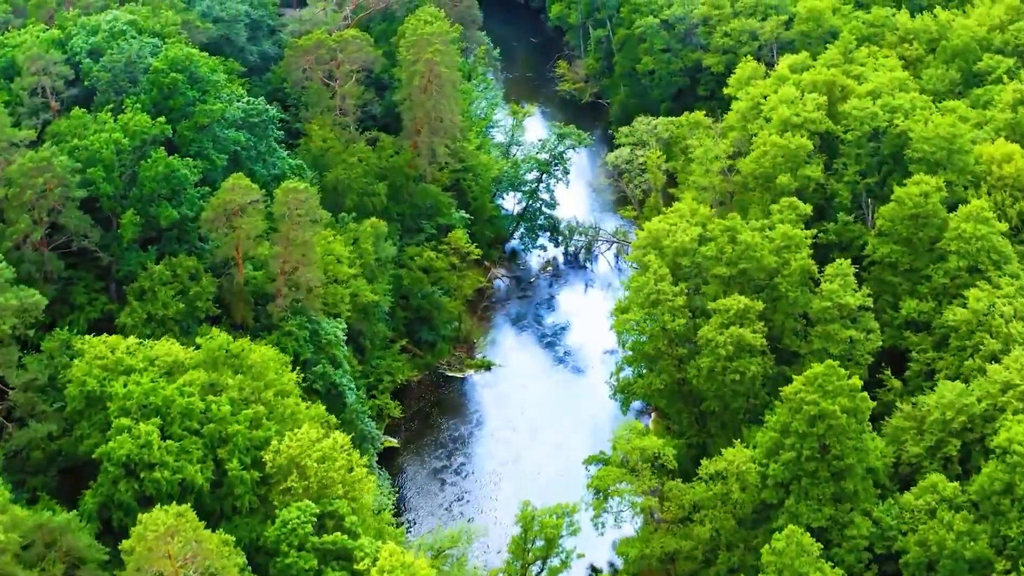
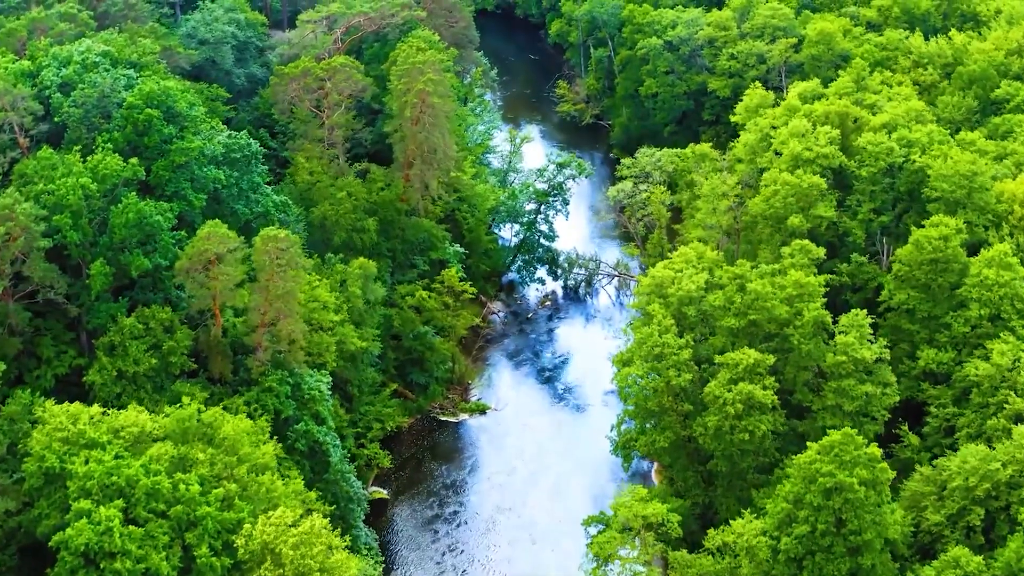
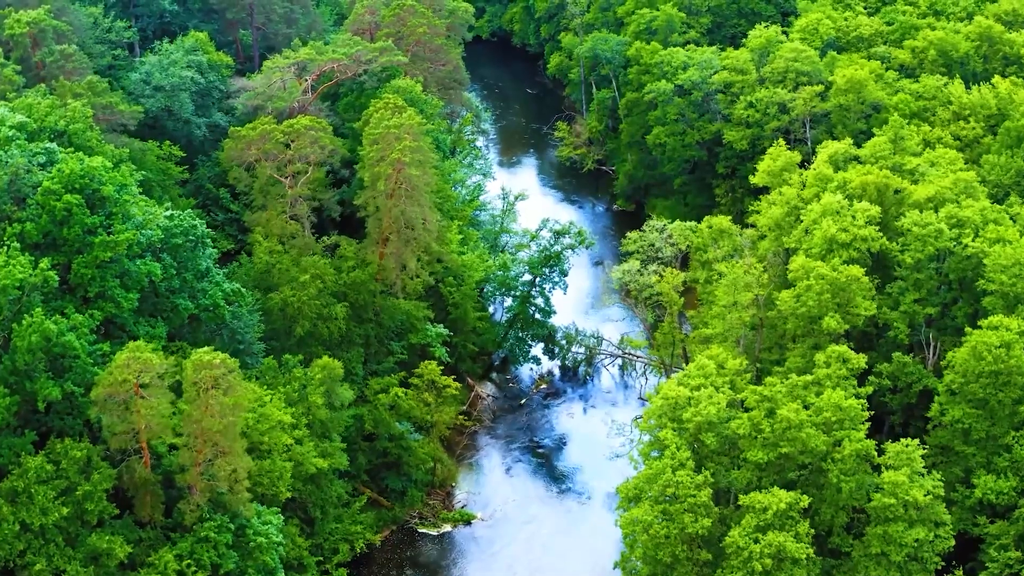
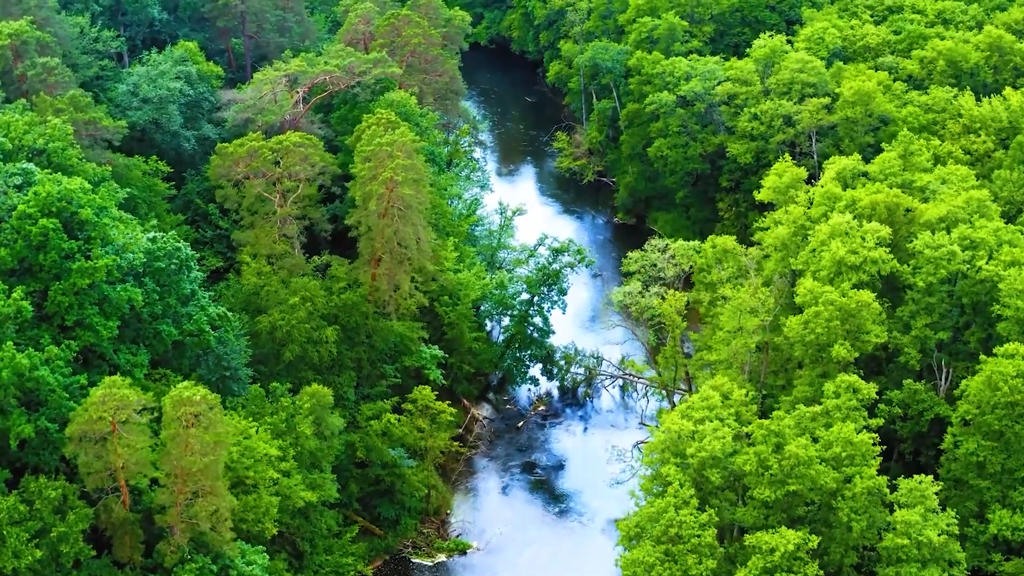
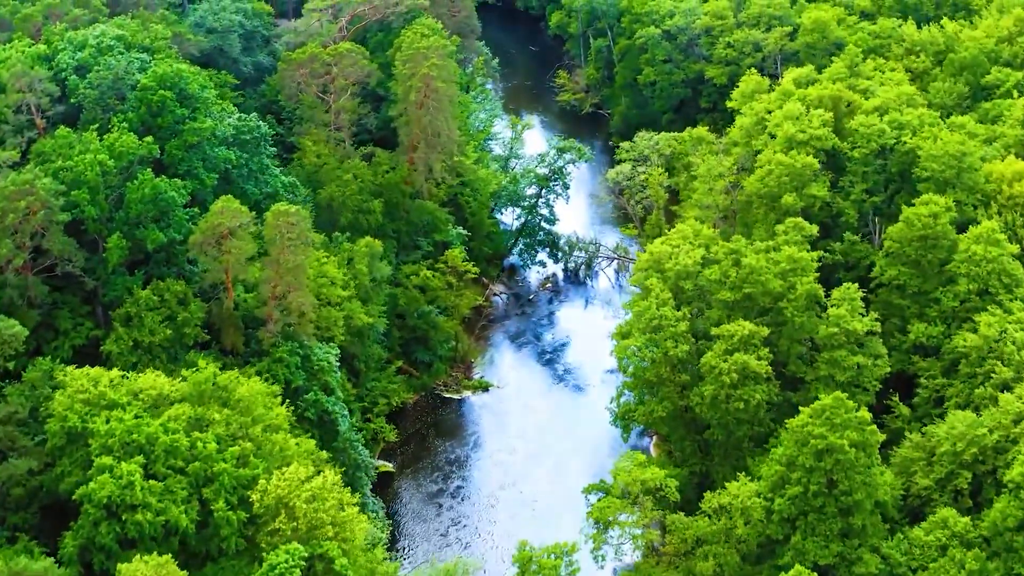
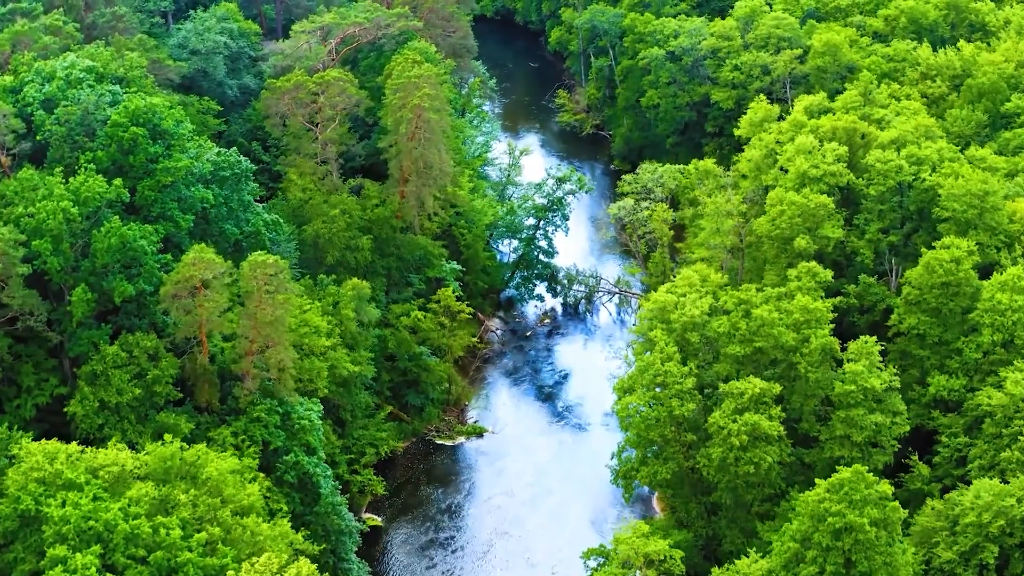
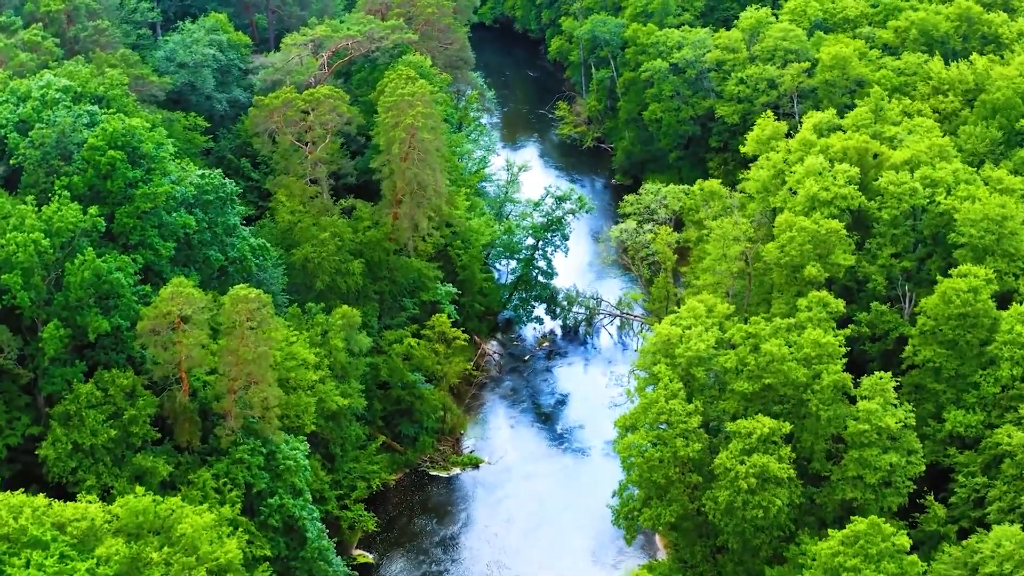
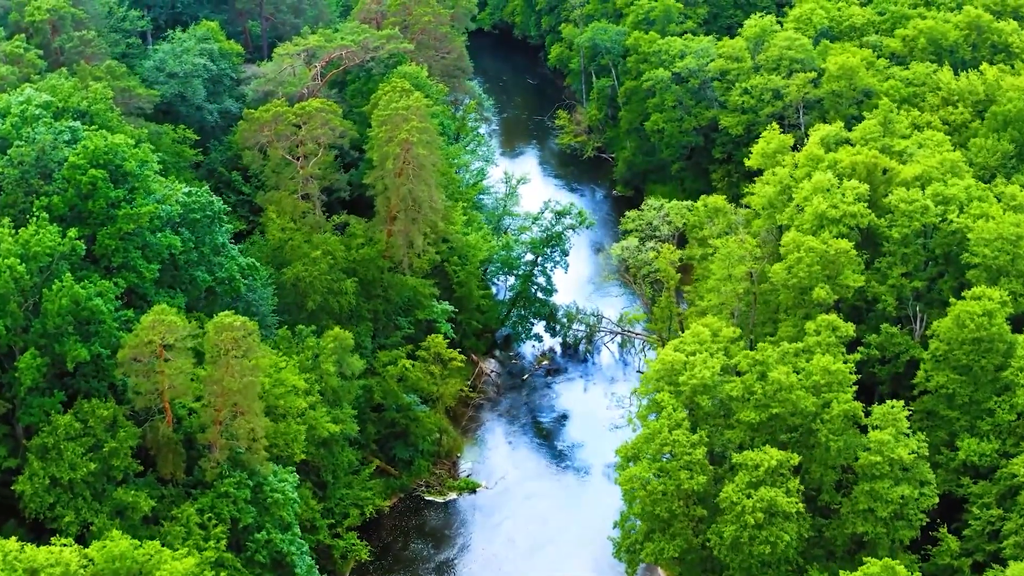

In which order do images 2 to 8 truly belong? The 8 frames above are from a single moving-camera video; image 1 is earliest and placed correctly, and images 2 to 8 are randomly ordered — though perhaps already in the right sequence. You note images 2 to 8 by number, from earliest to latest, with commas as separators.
5, 2, 6, 7, 8, 3, 4
